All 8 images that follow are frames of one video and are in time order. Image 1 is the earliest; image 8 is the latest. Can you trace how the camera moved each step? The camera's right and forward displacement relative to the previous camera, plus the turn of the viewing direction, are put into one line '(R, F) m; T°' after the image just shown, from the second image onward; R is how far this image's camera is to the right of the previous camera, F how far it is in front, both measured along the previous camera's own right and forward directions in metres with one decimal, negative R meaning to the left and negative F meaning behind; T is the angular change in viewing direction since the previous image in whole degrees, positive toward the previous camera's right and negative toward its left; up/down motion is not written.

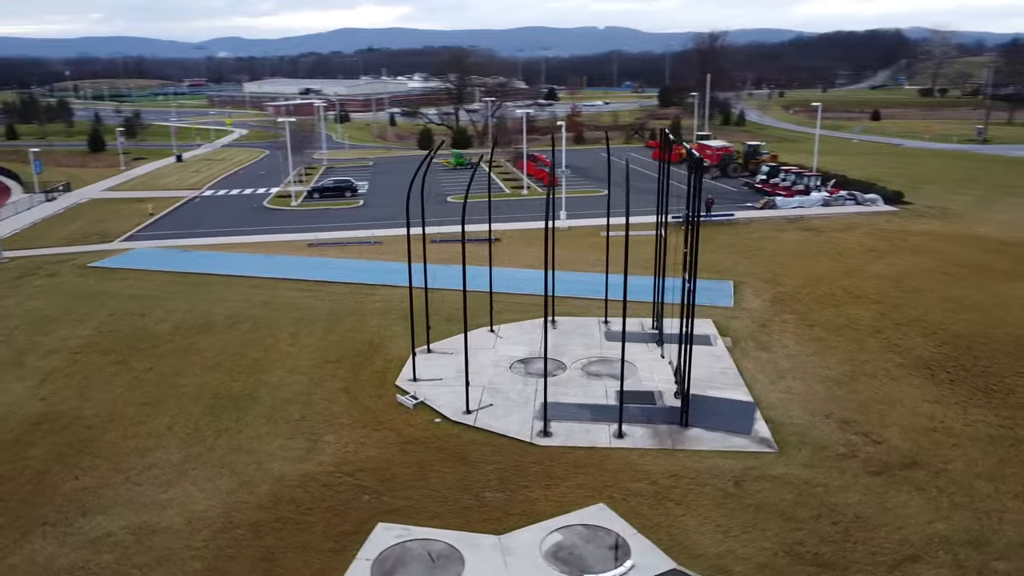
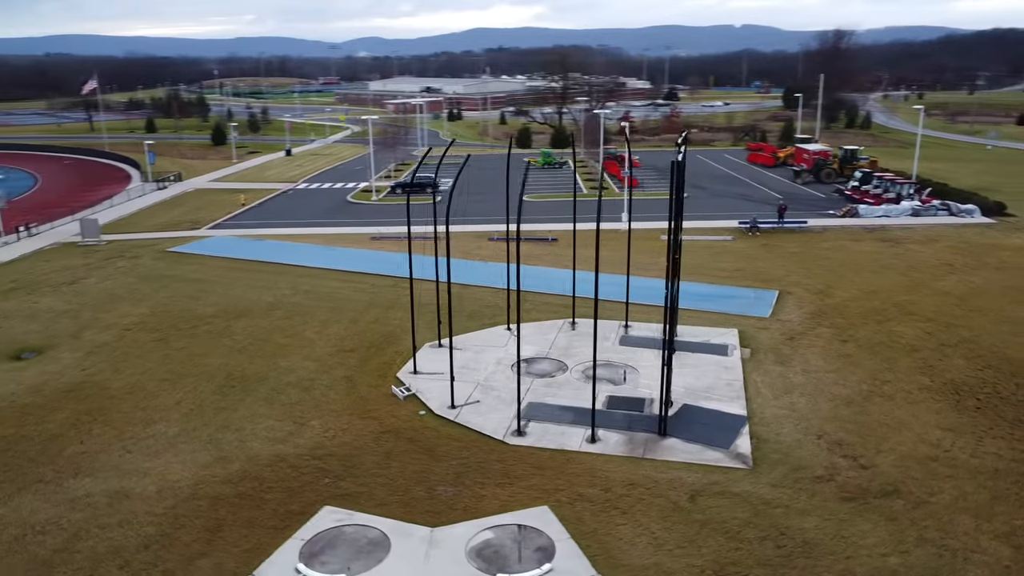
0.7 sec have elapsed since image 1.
(+2.2, +0.1) m; -9°
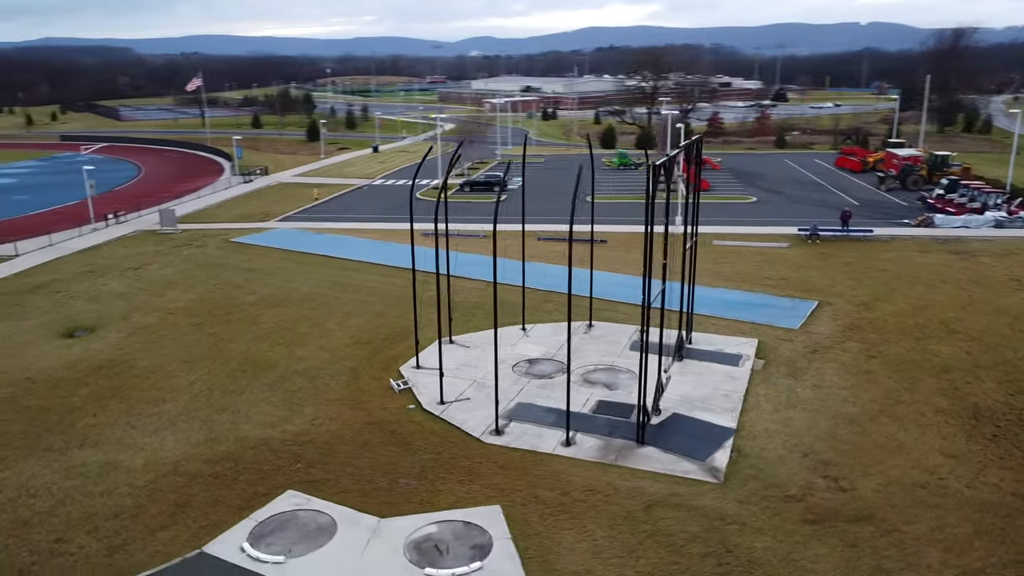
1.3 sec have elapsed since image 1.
(+1.9, +0.1) m; -7°
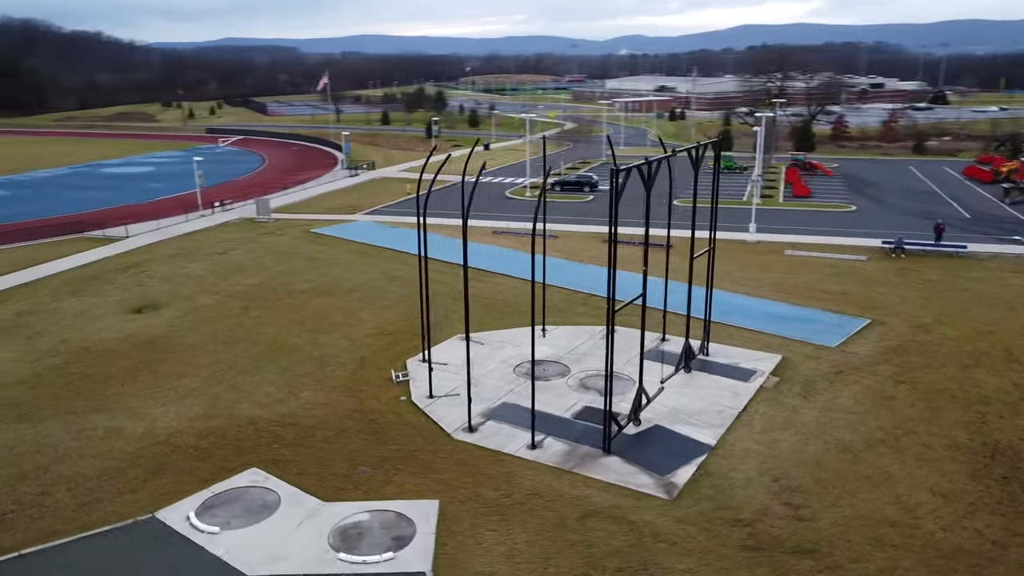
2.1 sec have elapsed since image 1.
(+2.5, +0.1) m; -10°
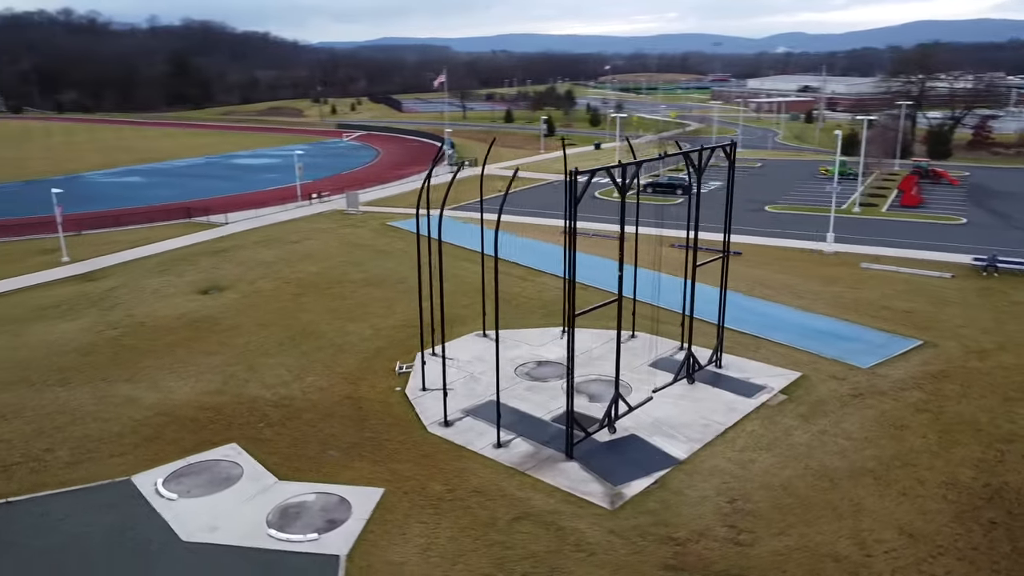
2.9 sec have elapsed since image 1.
(+2.5, +0.1) m; -10°
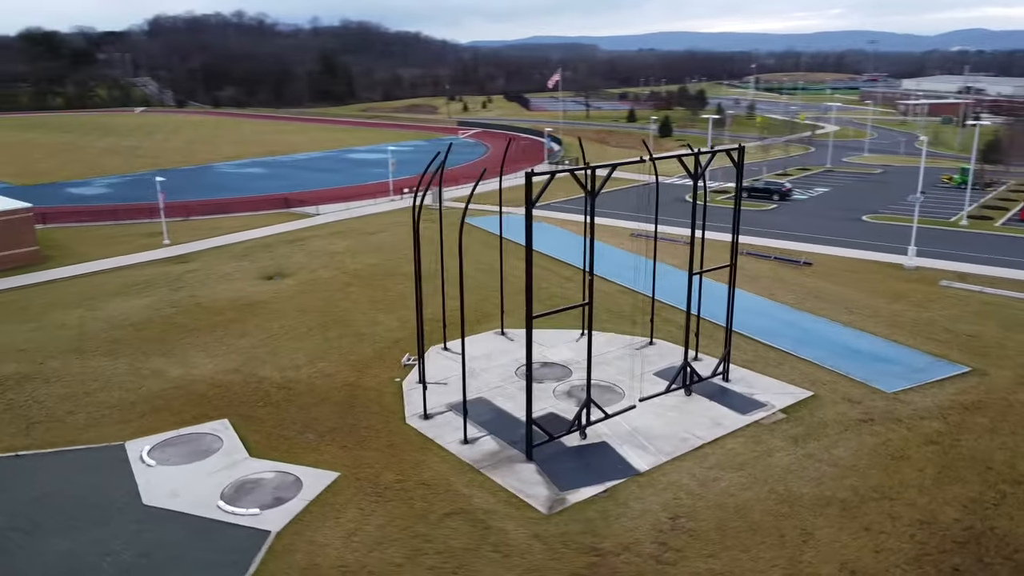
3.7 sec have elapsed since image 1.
(+2.5, +0.1) m; -10°
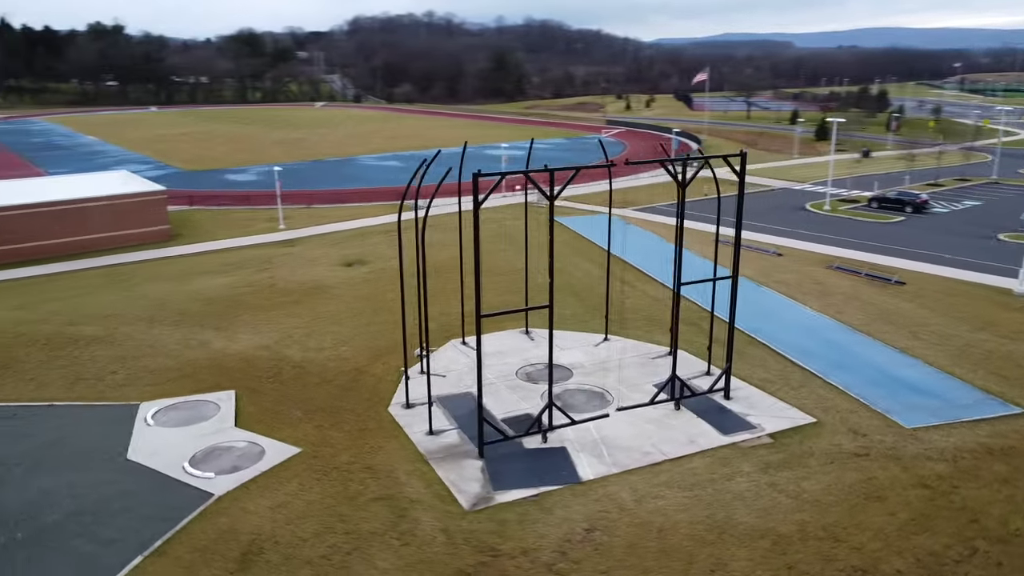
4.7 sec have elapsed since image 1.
(+3.1, +0.2) m; -12°
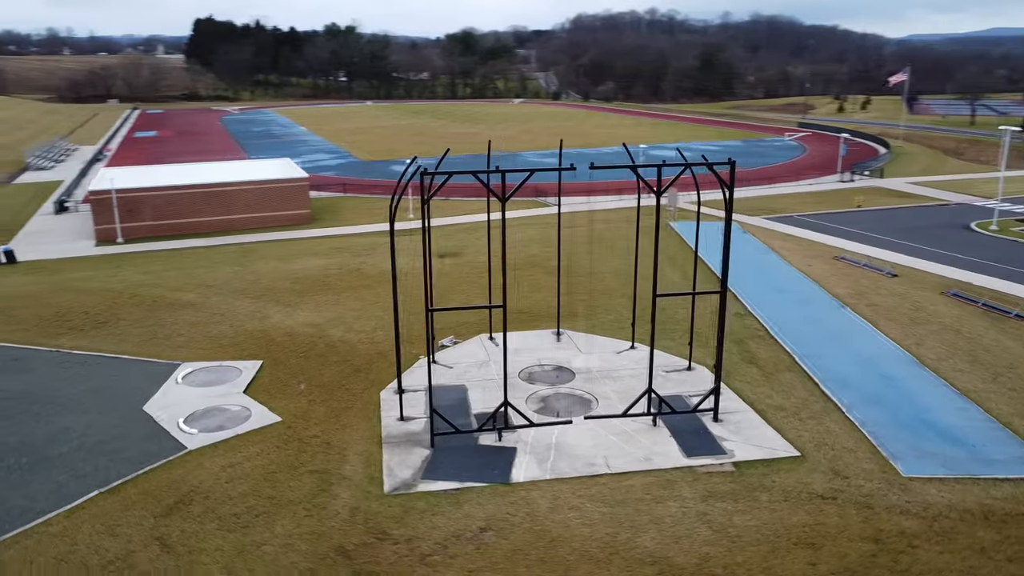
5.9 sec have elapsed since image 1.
(+3.7, +0.3) m; -15°
